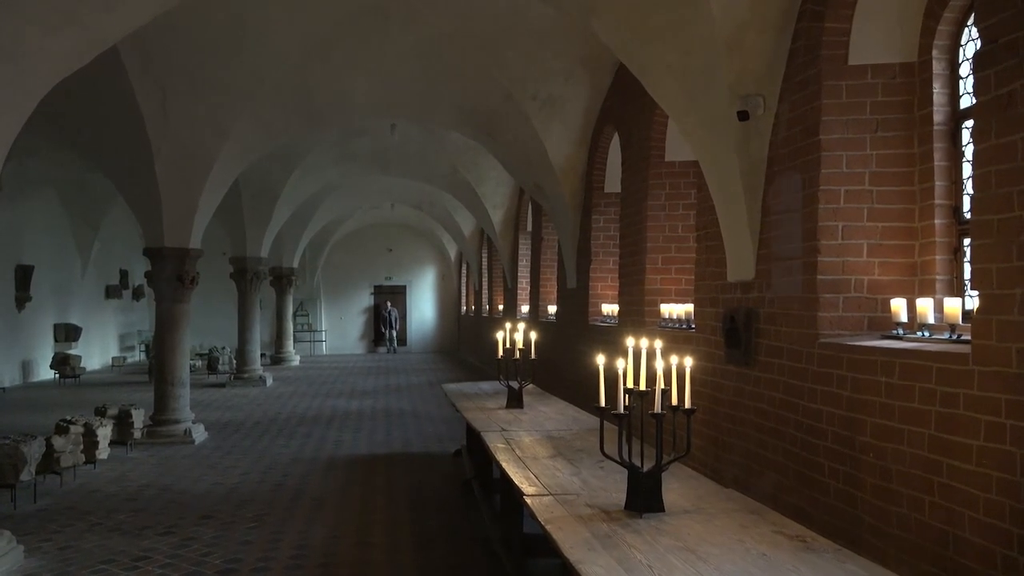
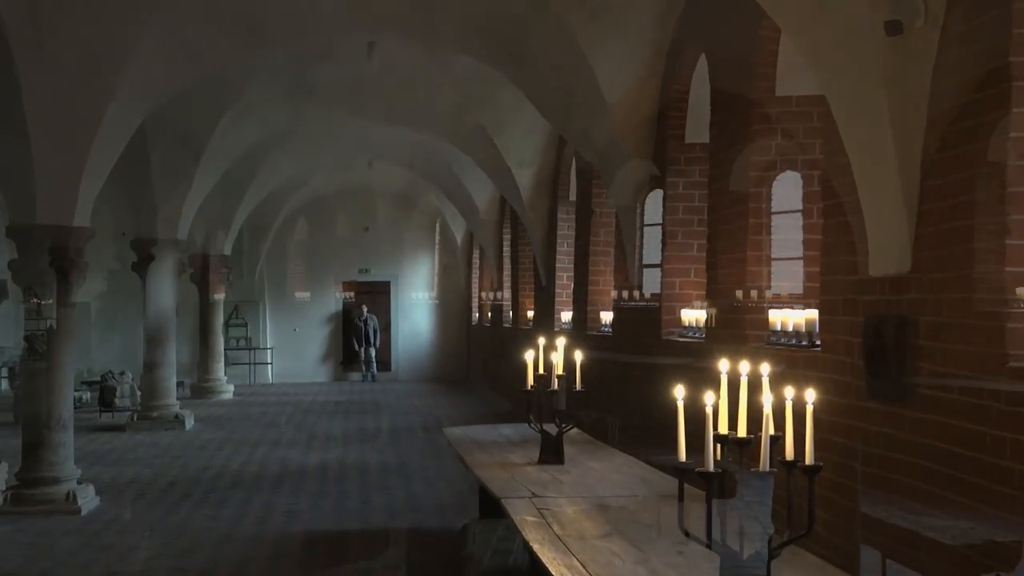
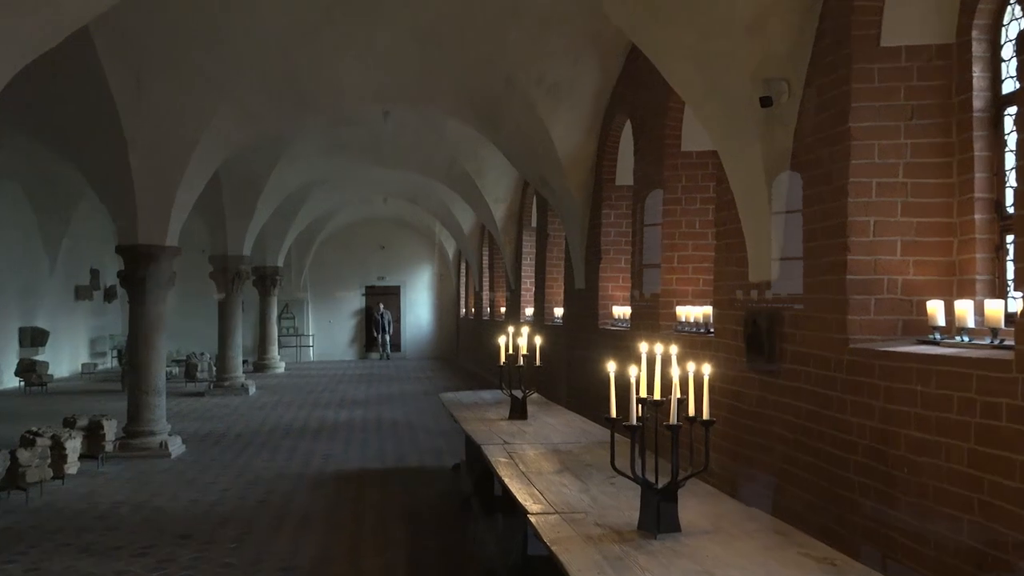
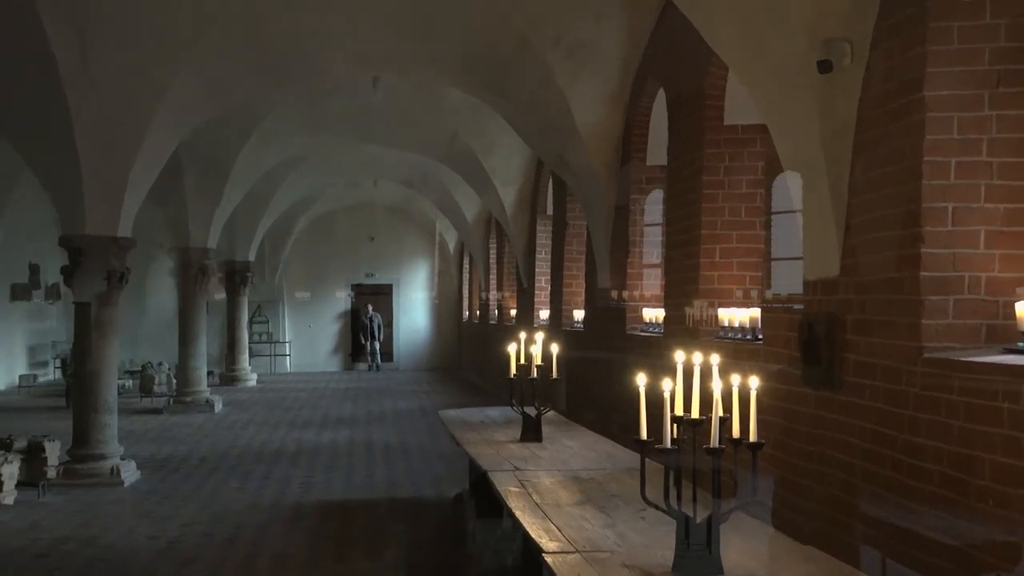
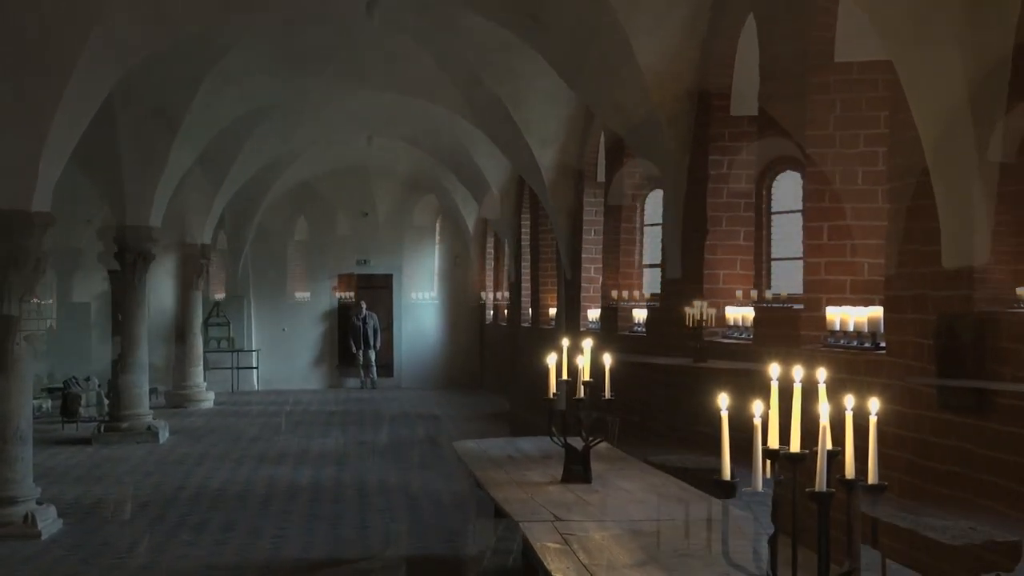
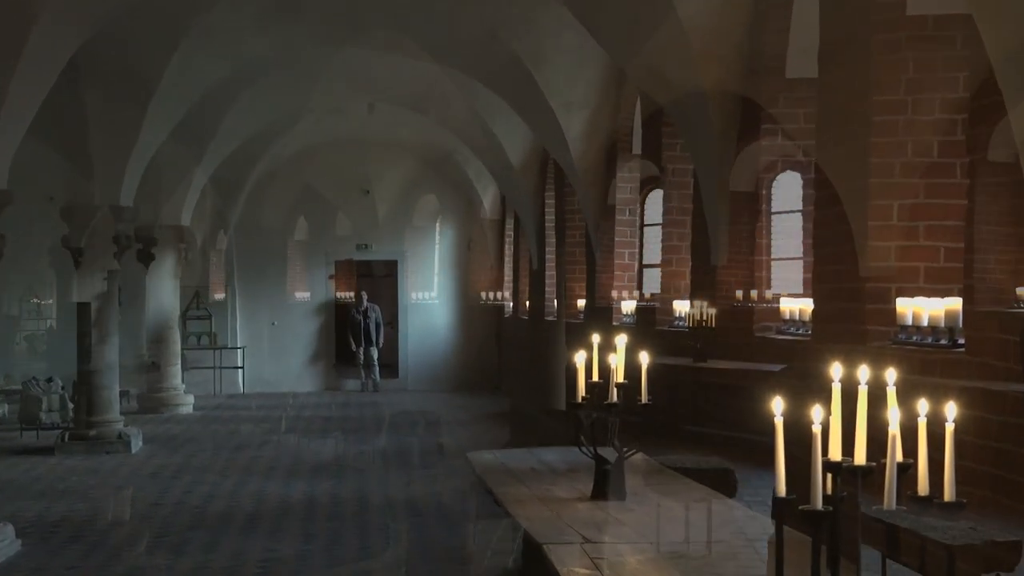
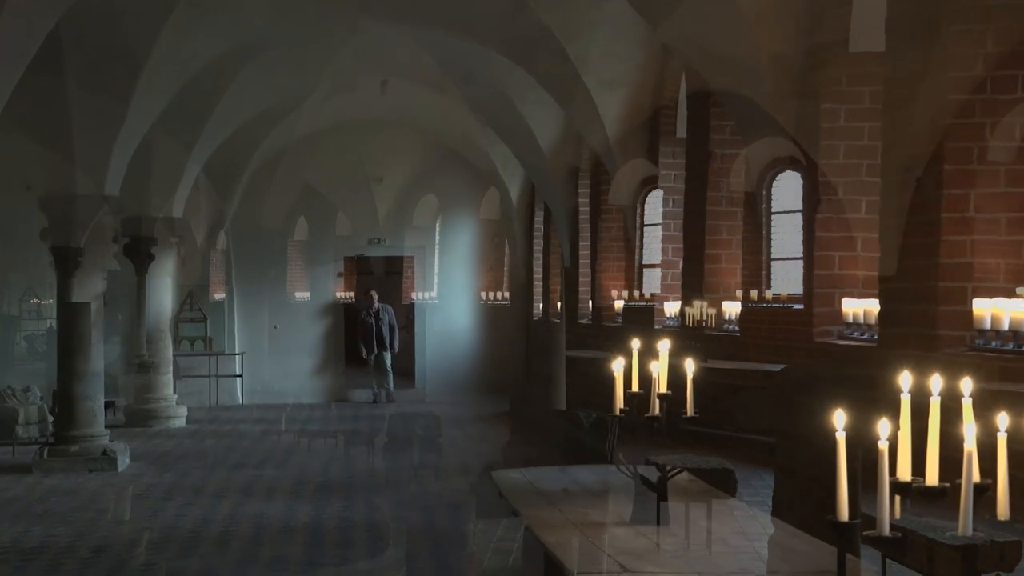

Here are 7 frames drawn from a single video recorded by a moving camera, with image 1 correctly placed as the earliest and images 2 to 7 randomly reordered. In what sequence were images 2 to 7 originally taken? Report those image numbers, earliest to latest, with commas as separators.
3, 4, 2, 5, 6, 7
